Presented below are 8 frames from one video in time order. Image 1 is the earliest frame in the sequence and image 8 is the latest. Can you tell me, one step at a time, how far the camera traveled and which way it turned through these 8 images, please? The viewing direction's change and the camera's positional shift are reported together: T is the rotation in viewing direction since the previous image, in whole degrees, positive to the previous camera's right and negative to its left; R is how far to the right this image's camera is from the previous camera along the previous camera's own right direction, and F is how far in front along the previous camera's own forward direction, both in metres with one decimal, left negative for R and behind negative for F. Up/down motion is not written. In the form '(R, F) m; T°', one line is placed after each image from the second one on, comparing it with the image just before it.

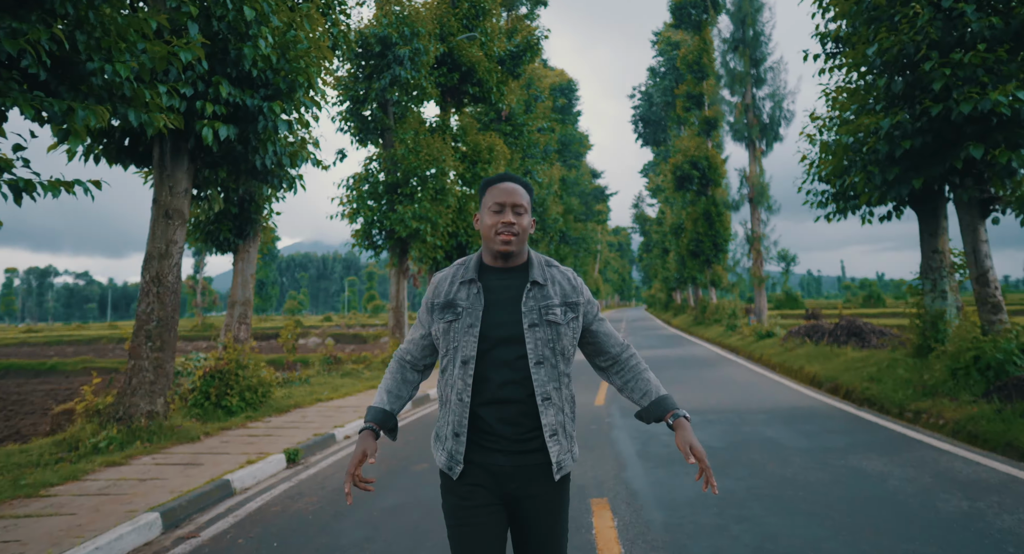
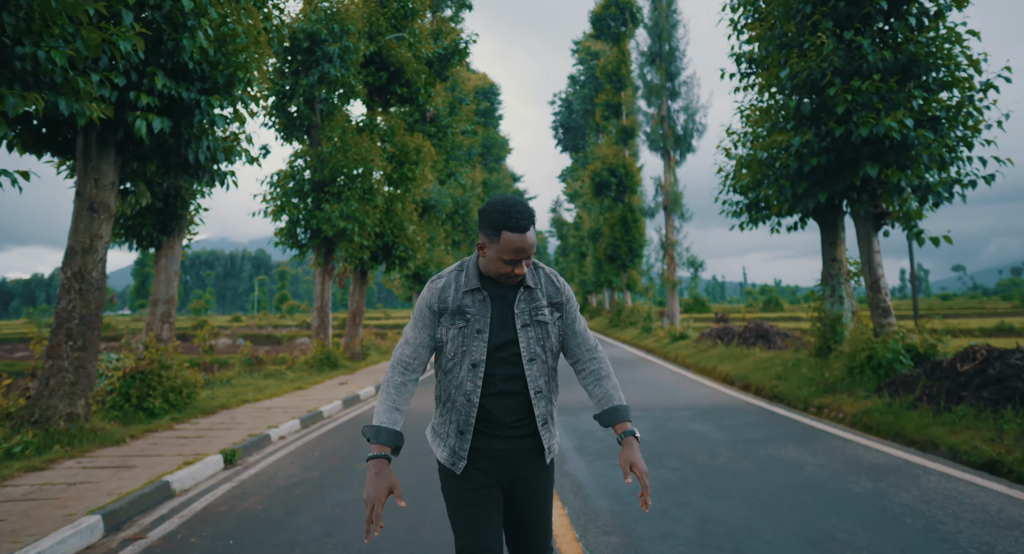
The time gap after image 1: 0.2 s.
(-0.3, 0.0) m; +8°
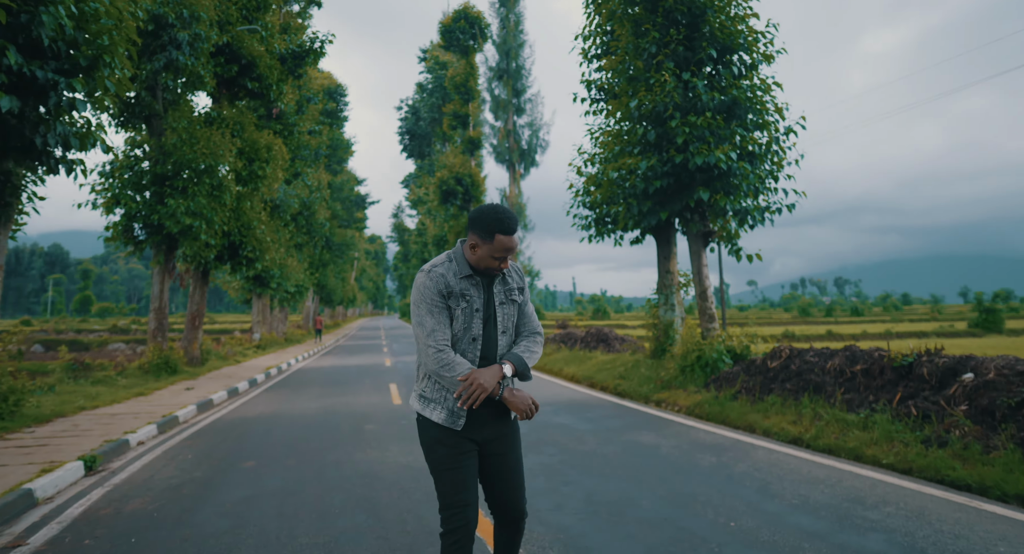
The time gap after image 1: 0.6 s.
(-0.5, -0.2) m; +15°
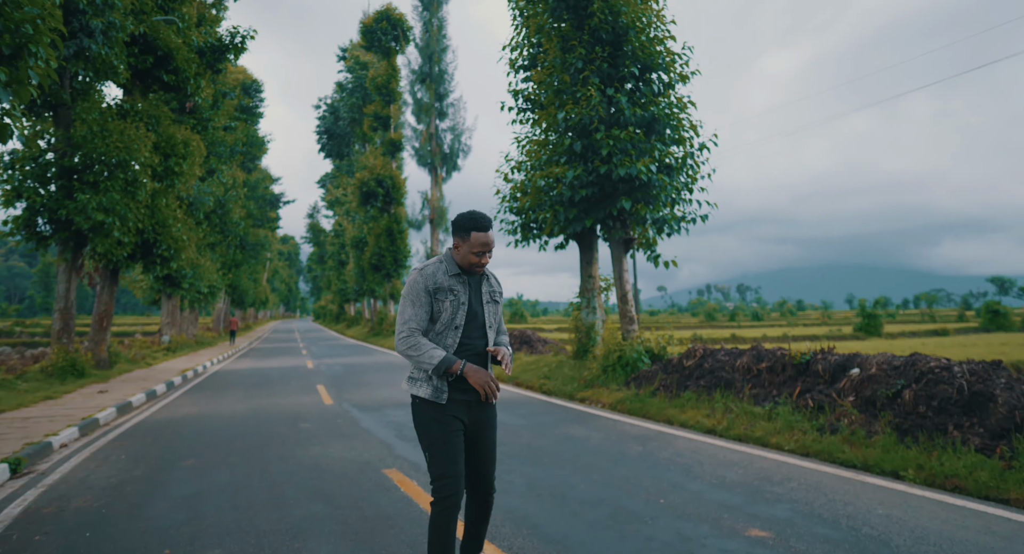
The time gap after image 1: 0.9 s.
(-0.3, -0.3) m; +8°
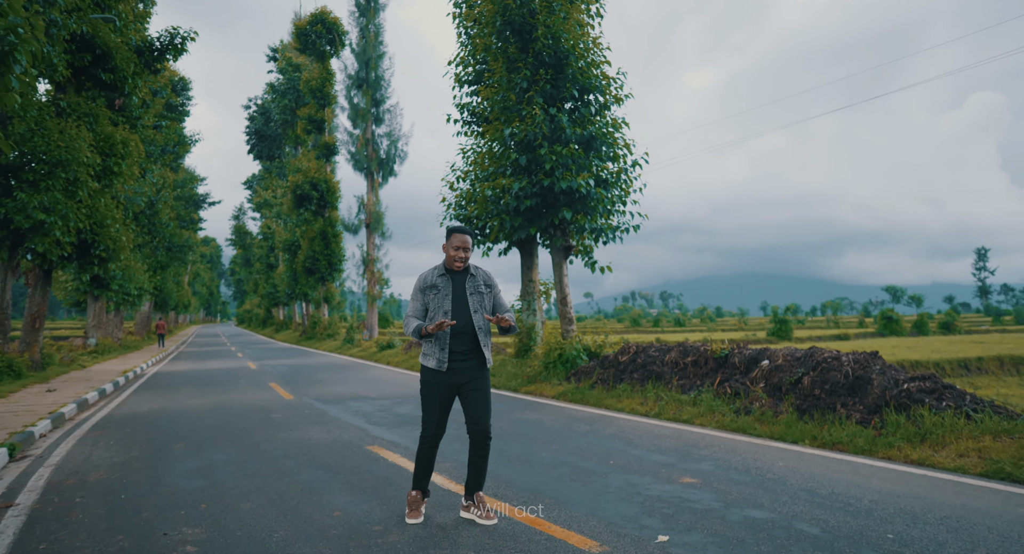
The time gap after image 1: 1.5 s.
(-0.4, -0.8) m; +7°
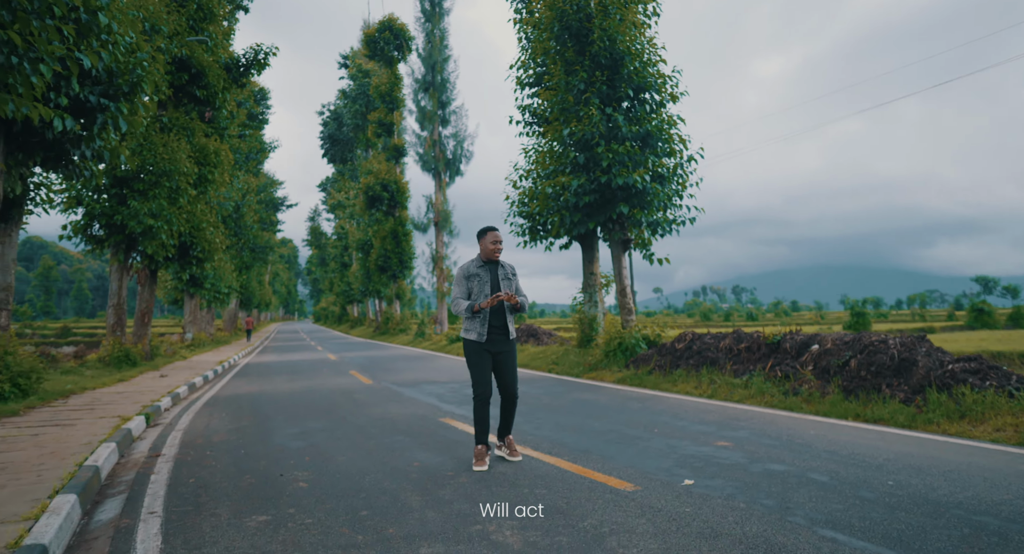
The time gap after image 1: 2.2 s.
(+0.1, -0.7) m; -6°
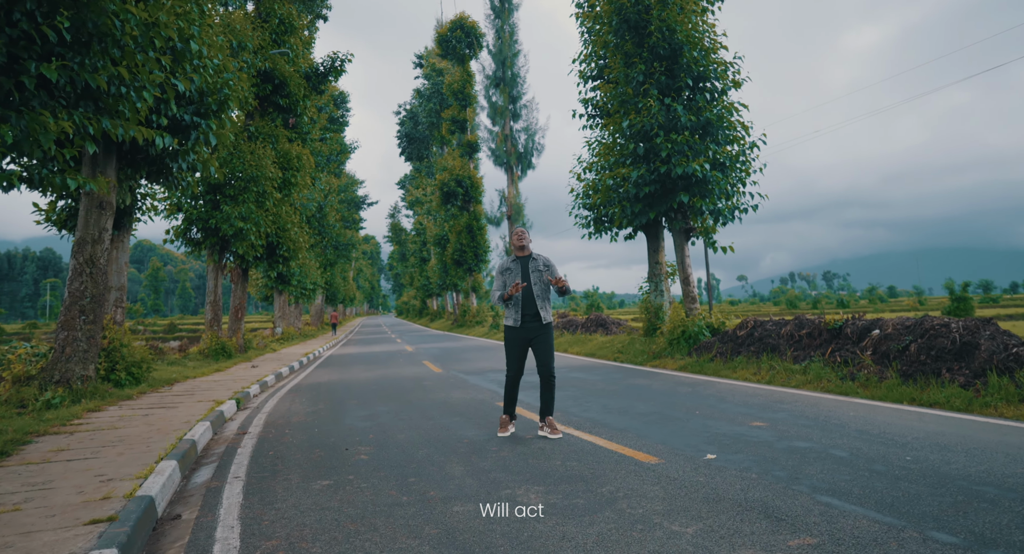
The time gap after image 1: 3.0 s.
(+0.4, -0.4) m; -7°
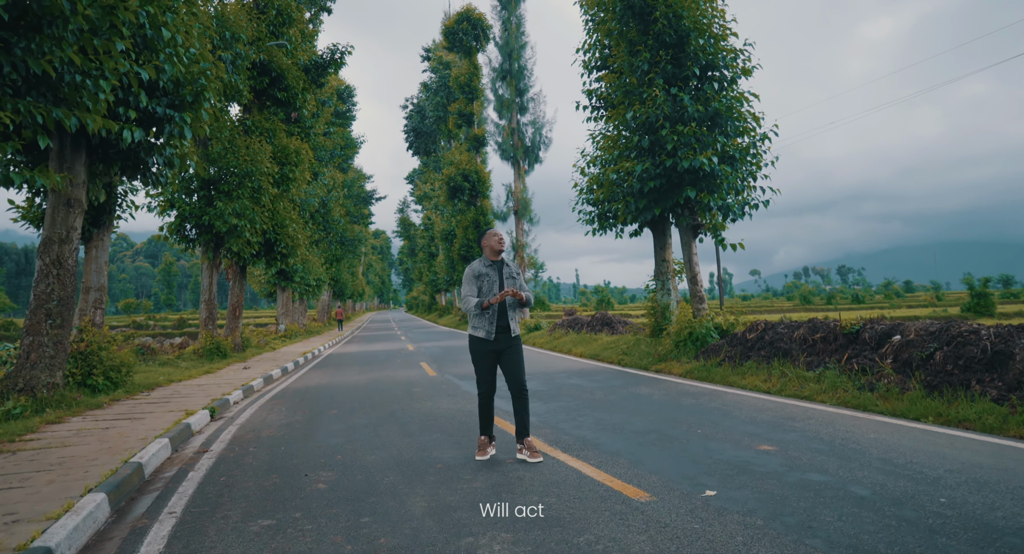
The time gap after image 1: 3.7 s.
(+0.3, +0.5) m; -1°
